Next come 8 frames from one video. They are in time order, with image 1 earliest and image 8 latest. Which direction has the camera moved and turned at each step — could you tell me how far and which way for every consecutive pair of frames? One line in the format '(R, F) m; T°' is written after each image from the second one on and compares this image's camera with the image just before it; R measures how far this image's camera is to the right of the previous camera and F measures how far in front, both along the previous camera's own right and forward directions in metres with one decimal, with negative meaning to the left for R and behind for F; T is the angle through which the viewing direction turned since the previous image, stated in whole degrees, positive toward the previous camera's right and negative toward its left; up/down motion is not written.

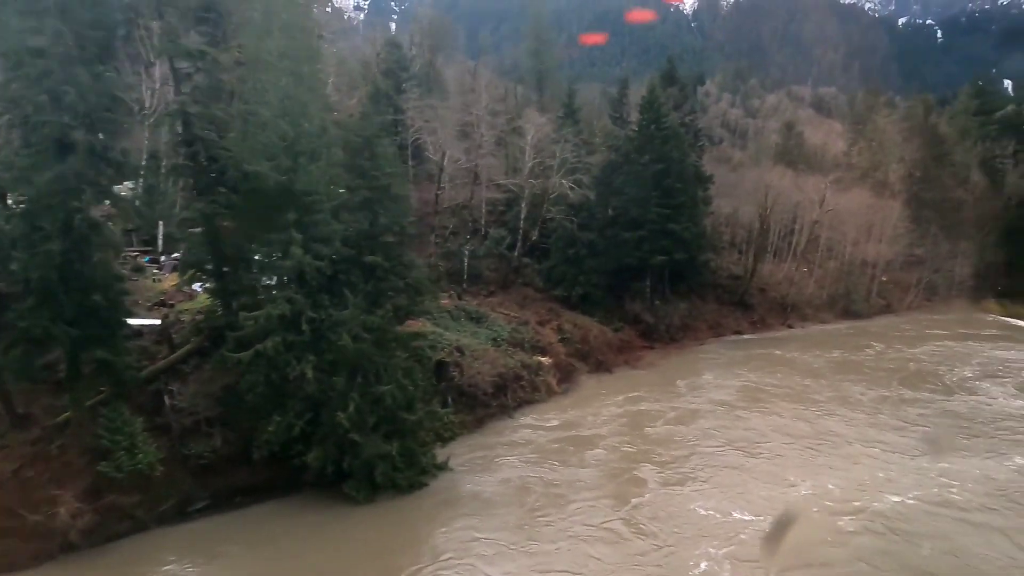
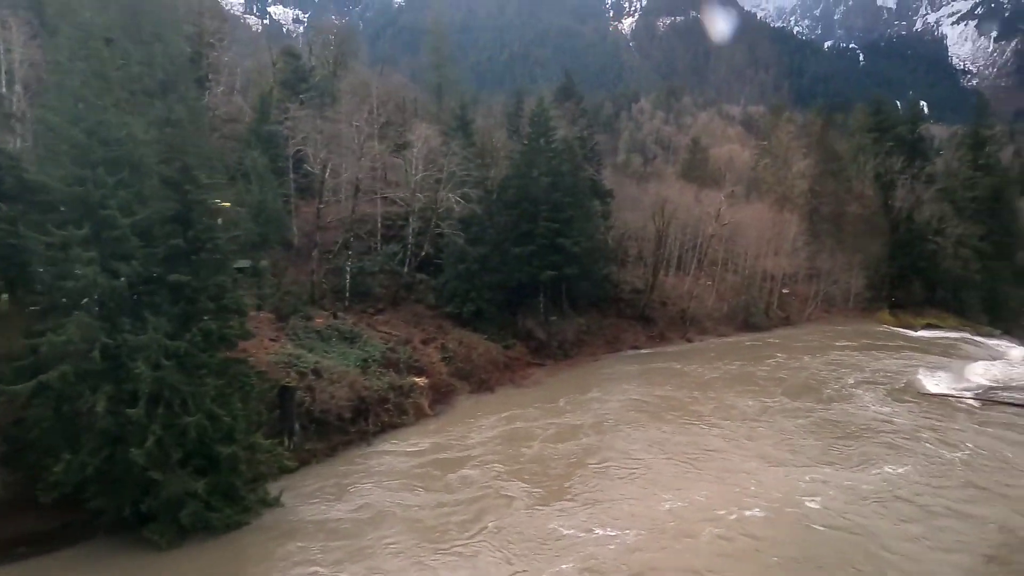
(+2.8, +0.8) m; +5°
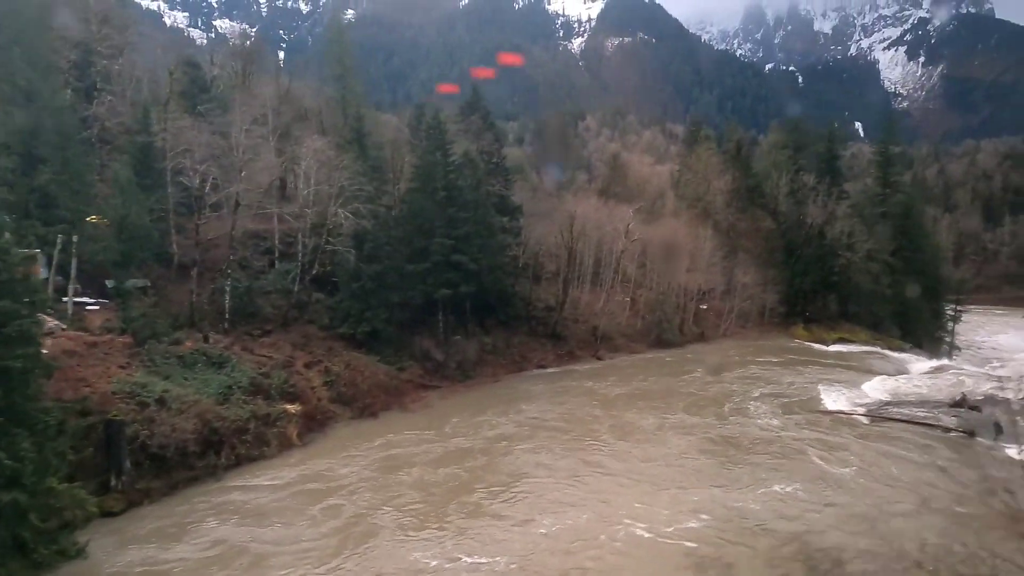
(+2.7, +1.0) m; +4°
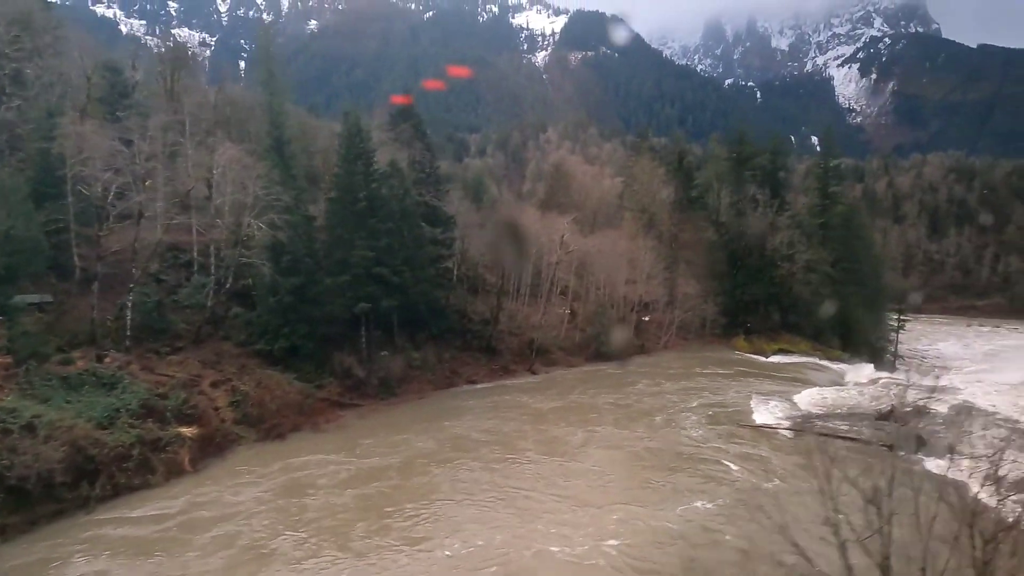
(+1.9, +0.8) m; +3°
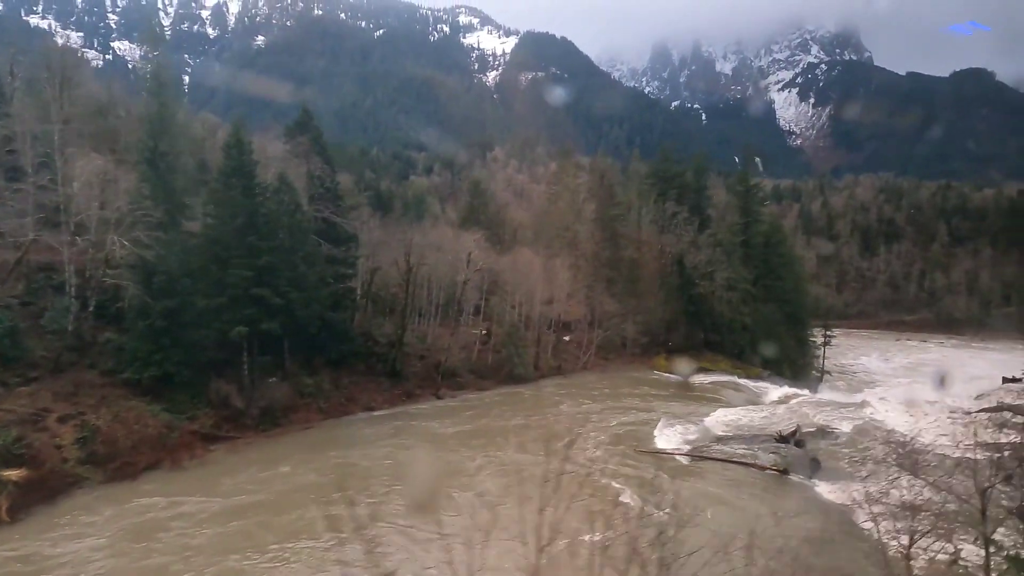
(+2.5, +1.3) m; +4°
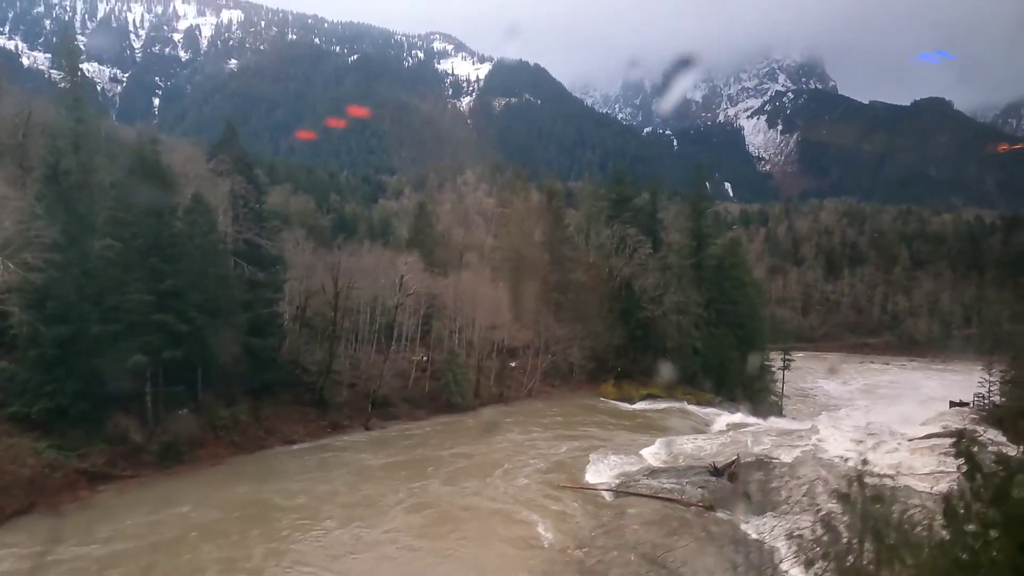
(+2.1, +1.2) m; +2°
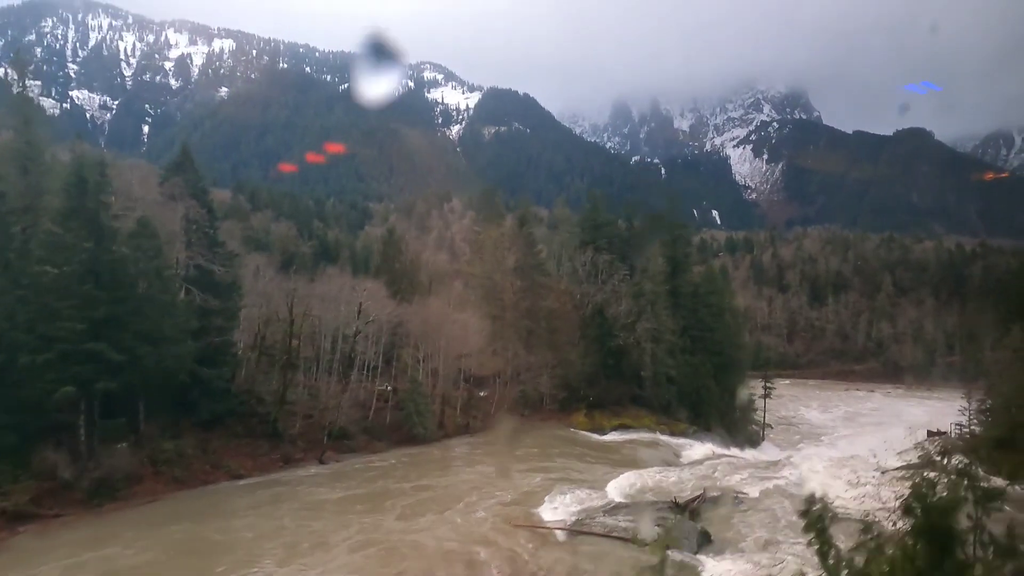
(+1.4, +0.9) m; +1°
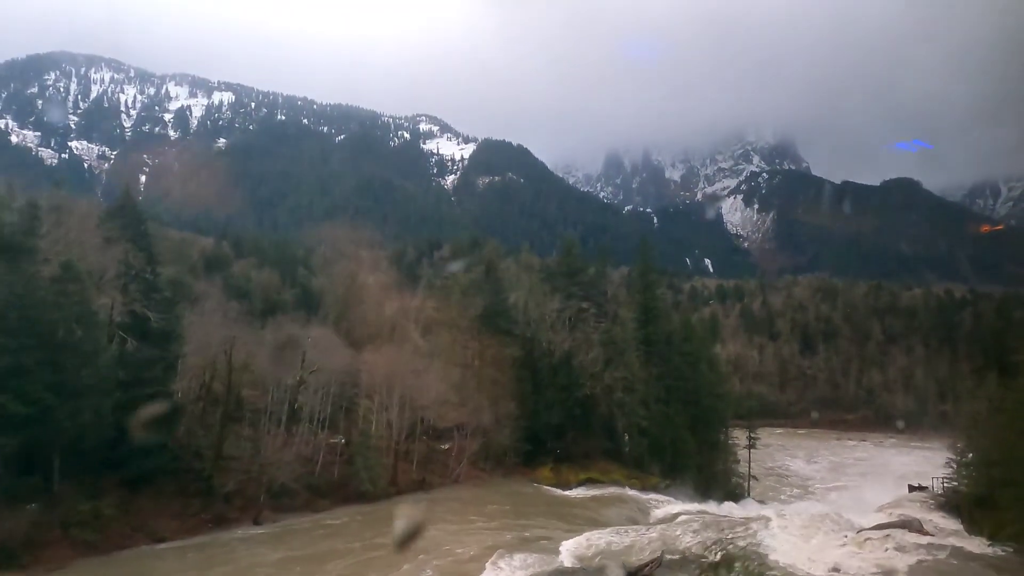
(+2.0, +1.3) m; 0°
